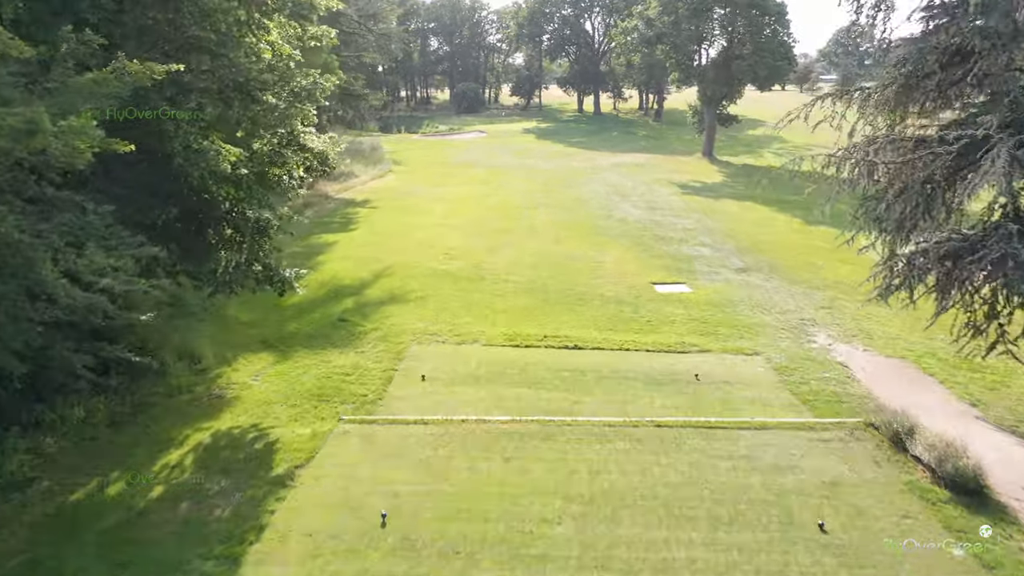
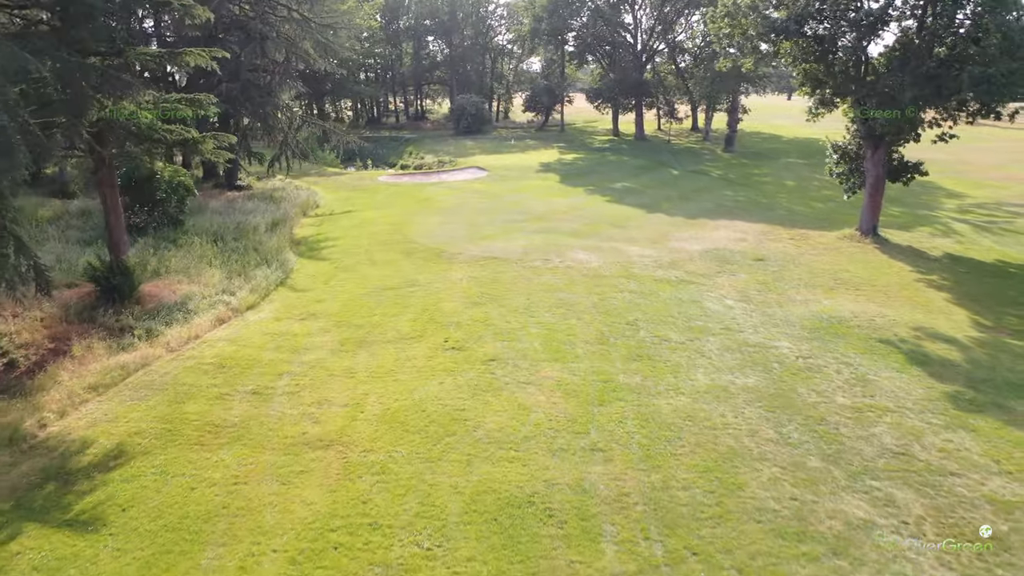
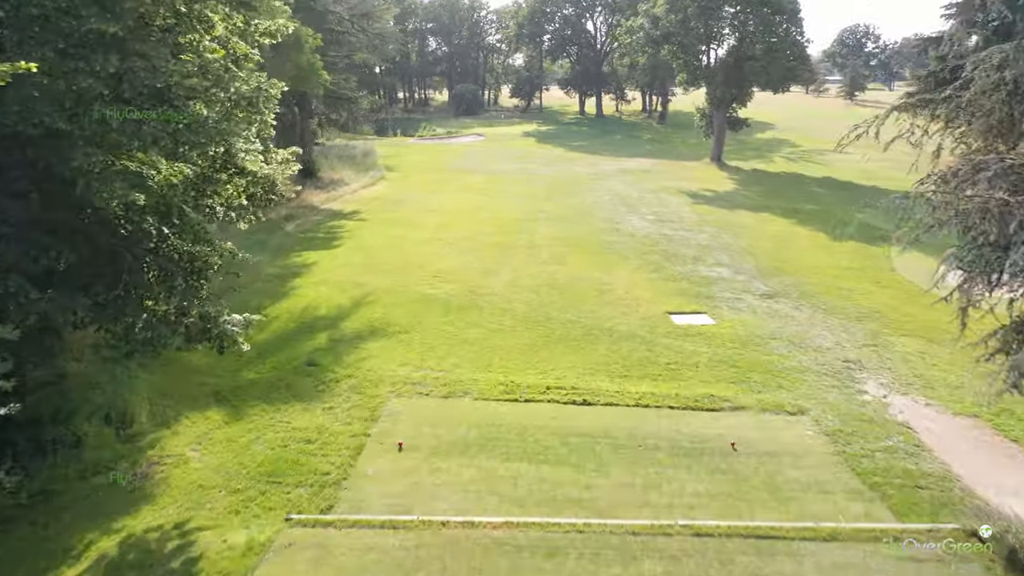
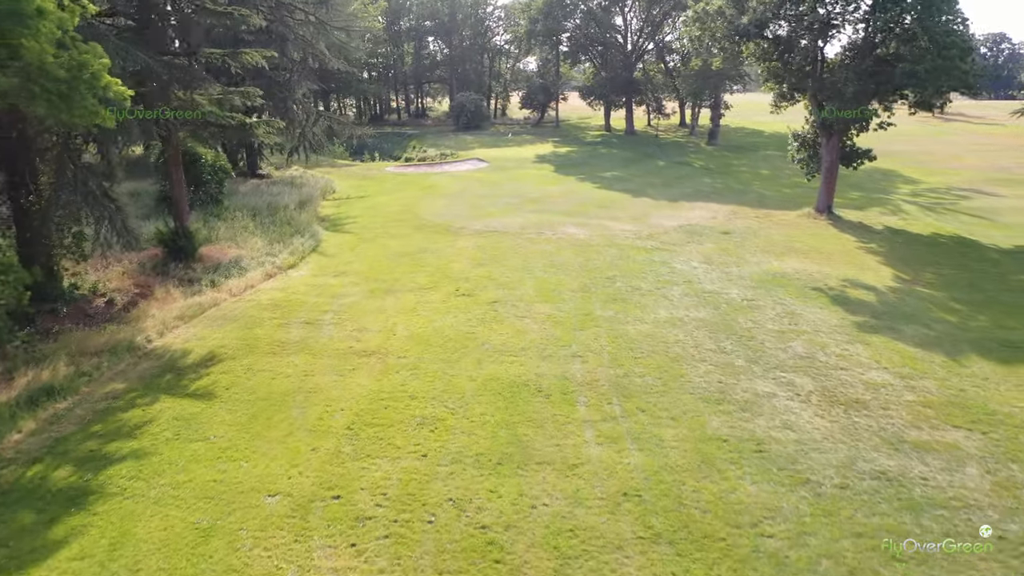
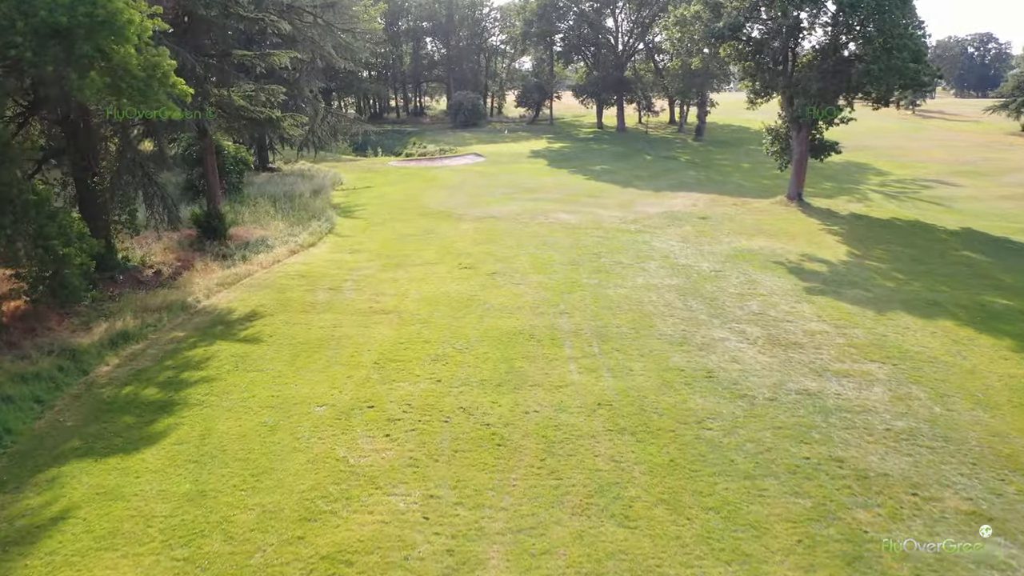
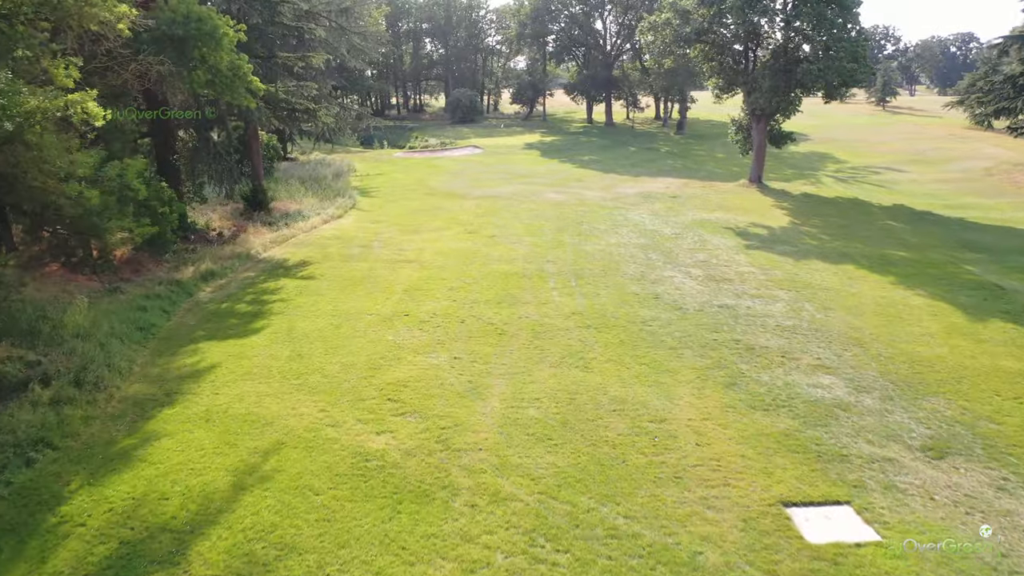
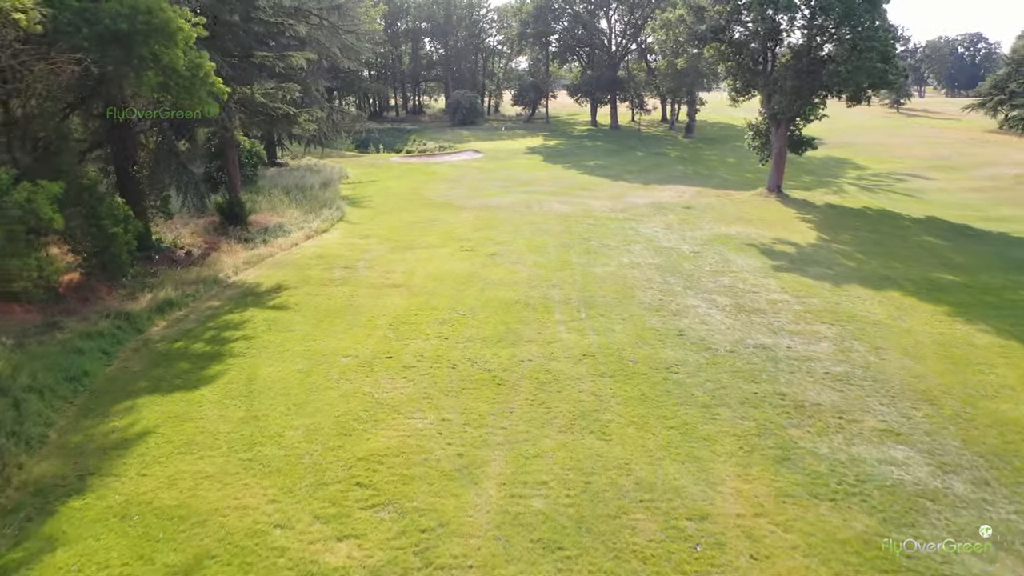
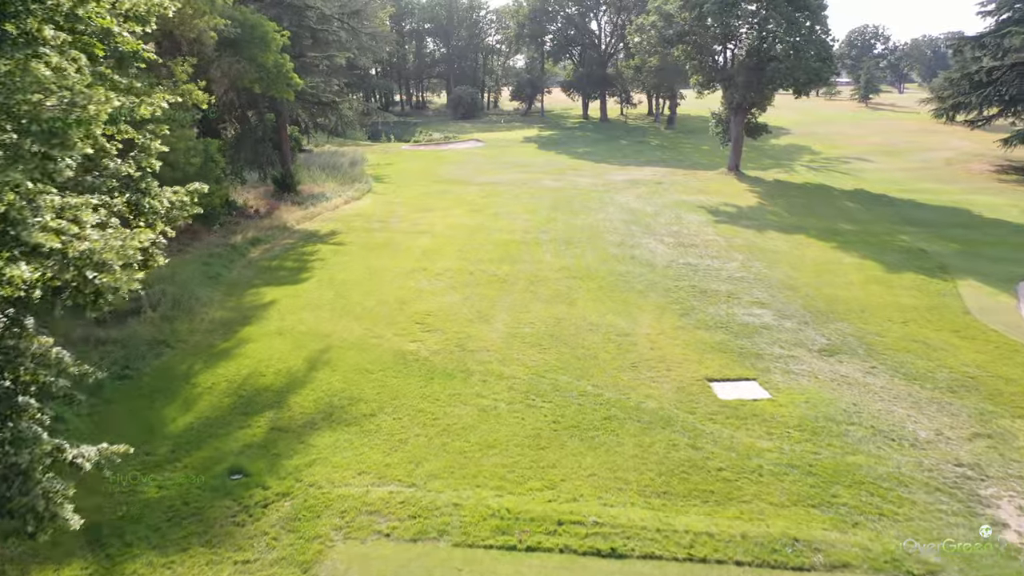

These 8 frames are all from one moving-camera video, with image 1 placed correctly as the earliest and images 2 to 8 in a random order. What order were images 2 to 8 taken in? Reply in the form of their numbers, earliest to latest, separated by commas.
3, 8, 6, 7, 5, 4, 2
